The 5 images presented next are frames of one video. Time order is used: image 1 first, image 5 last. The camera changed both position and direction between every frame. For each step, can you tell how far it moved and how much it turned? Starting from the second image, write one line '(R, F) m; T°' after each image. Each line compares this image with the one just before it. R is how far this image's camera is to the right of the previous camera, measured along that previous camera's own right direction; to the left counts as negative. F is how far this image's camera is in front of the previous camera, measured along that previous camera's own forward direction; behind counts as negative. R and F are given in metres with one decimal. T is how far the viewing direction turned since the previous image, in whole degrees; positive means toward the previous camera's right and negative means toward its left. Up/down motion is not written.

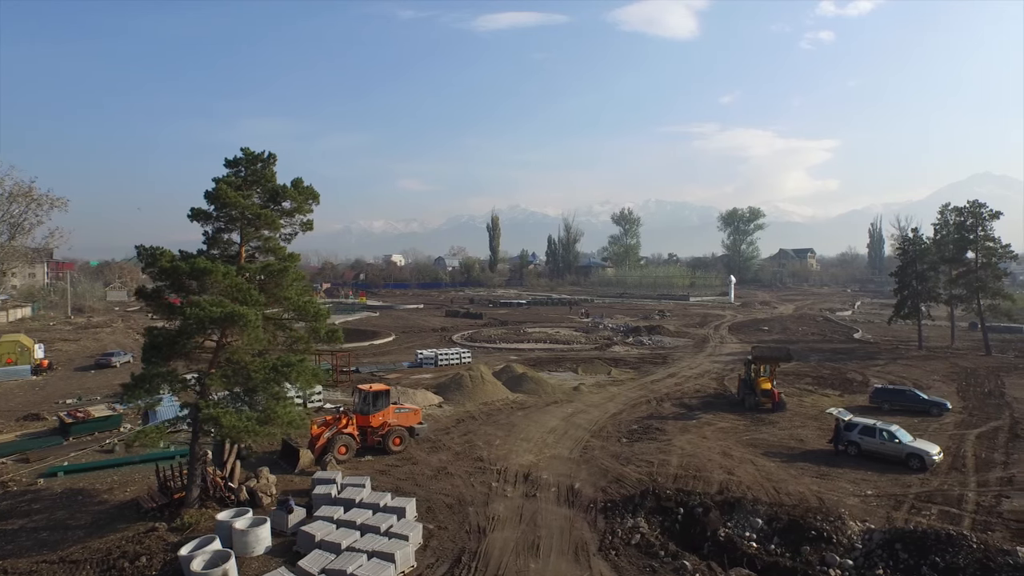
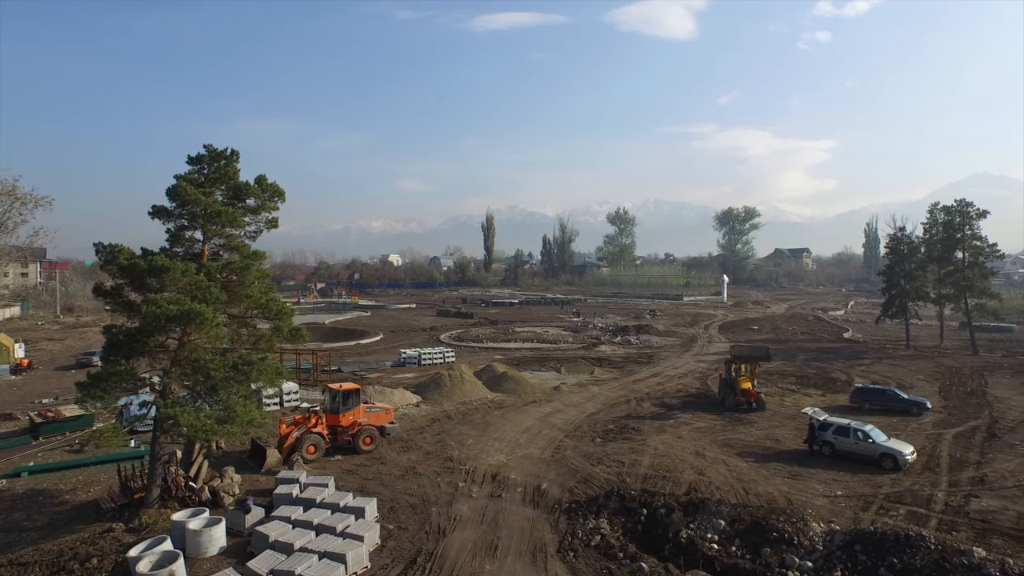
(-2.2, +1.9) m; +1°
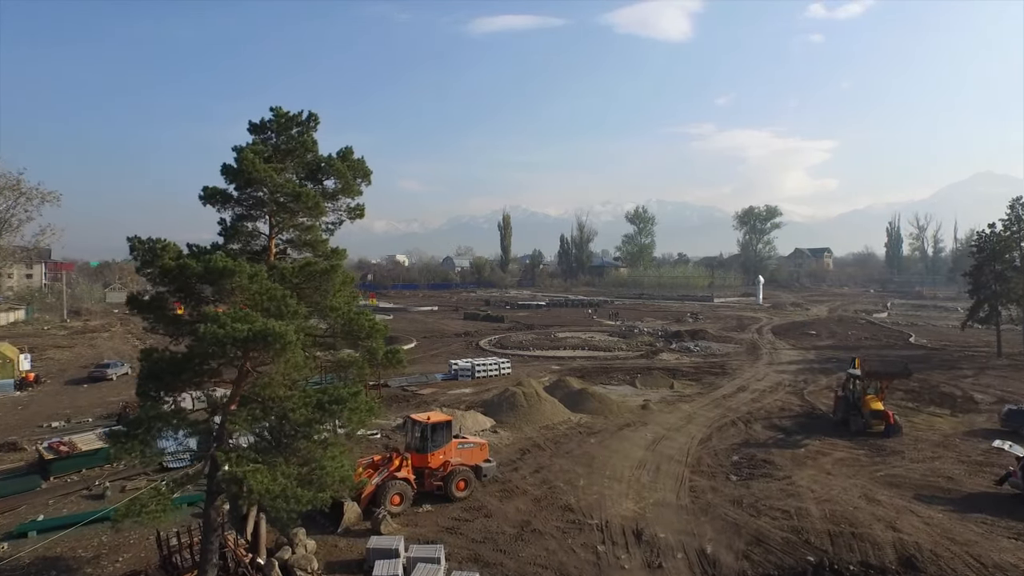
(+0.3, +1.2) m; -1°
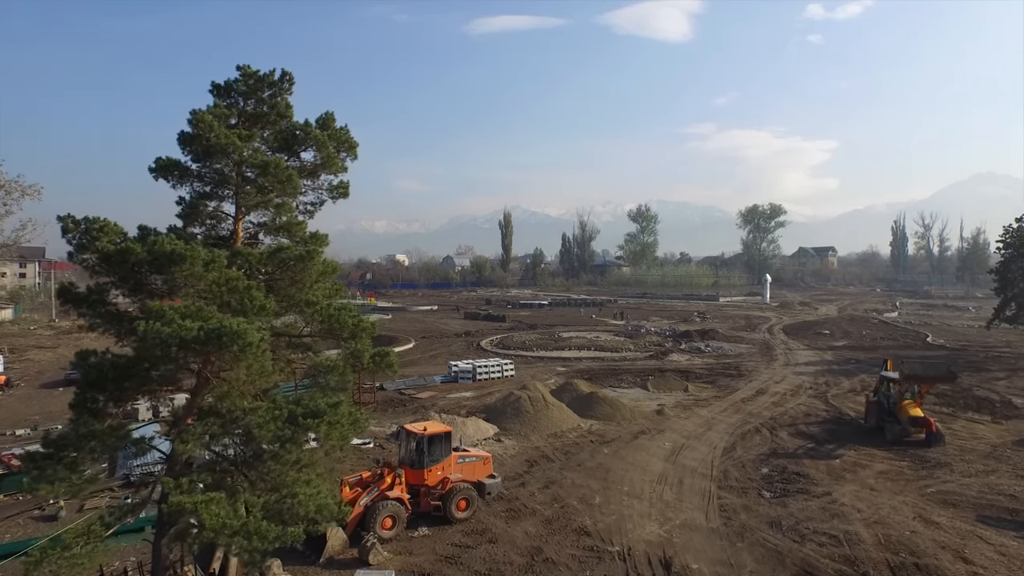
(-0.1, +1.4) m; 0°
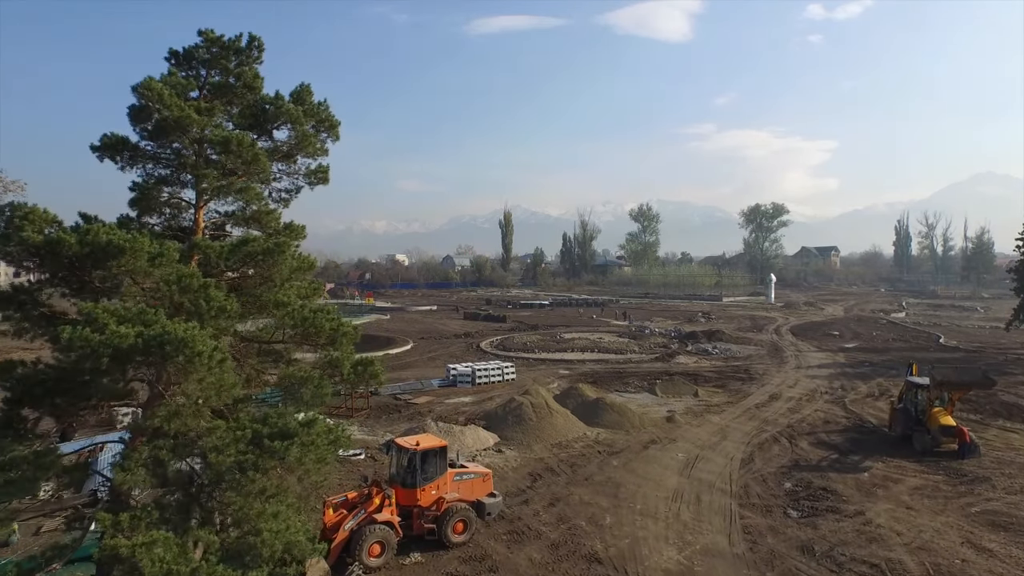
(0.0, +1.1) m; 0°
